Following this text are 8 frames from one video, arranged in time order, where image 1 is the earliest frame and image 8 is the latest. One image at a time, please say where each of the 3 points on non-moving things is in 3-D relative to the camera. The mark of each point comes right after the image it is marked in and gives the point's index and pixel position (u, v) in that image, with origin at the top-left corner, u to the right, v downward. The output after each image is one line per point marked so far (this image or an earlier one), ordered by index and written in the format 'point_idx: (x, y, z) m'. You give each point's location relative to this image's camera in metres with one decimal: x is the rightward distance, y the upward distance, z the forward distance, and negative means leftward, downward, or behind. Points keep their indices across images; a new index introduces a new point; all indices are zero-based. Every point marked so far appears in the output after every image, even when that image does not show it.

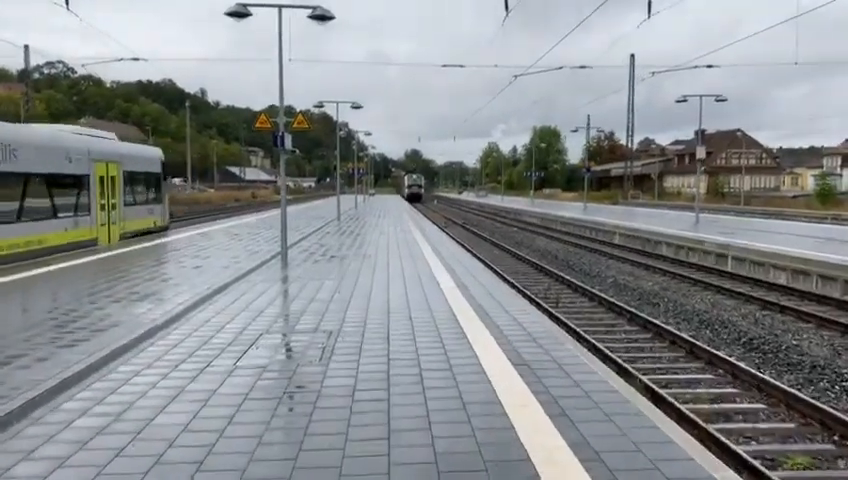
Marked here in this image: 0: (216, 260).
0: (-5.1, -0.5, +16.7) m
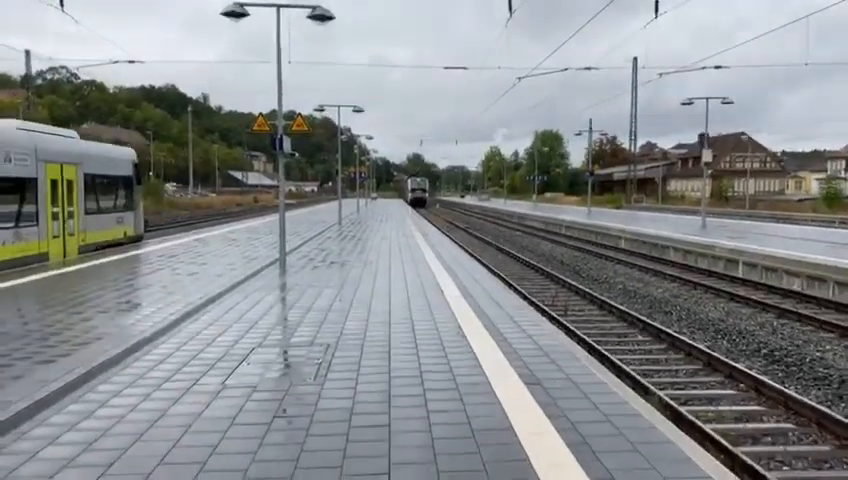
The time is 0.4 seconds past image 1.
0: (-5.1, -0.6, +16.2) m
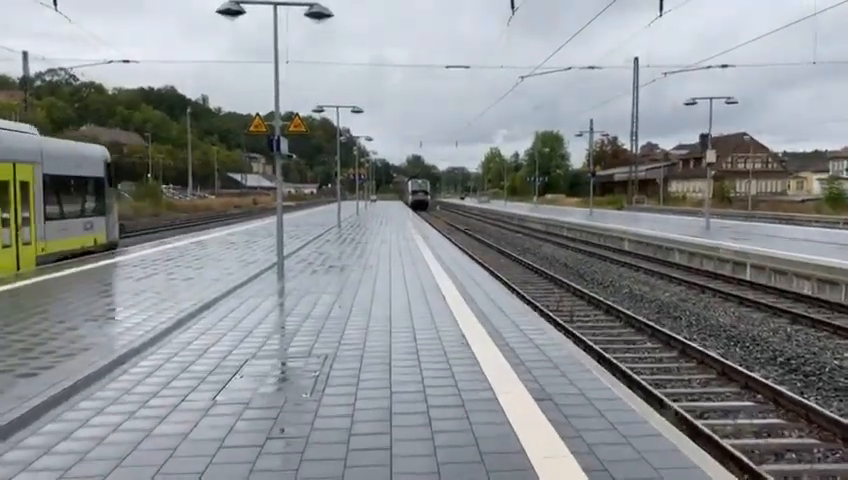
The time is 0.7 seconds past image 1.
0: (-5.0, -0.7, +15.8) m
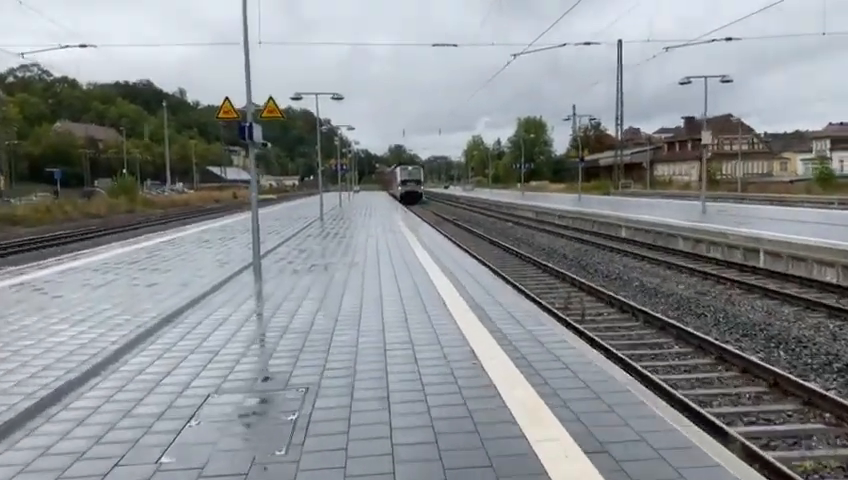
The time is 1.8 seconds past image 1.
0: (-5.2, -0.7, +14.3) m
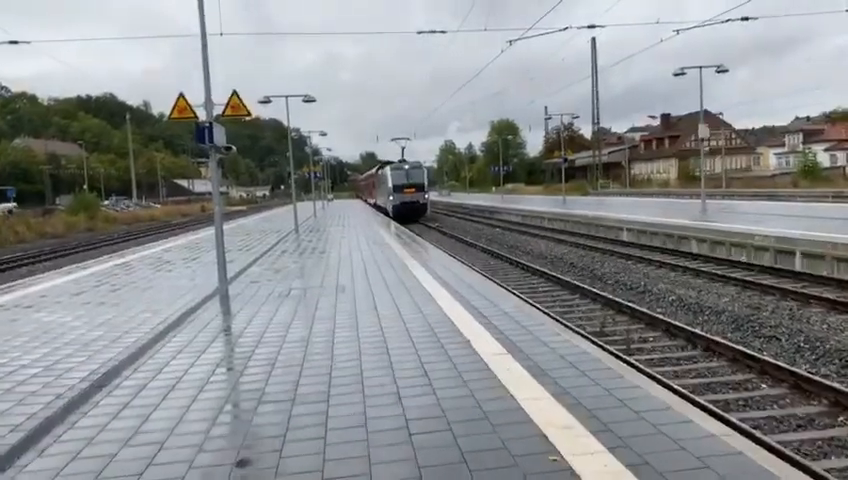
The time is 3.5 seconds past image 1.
0: (-5.2, -1.2, +11.9) m
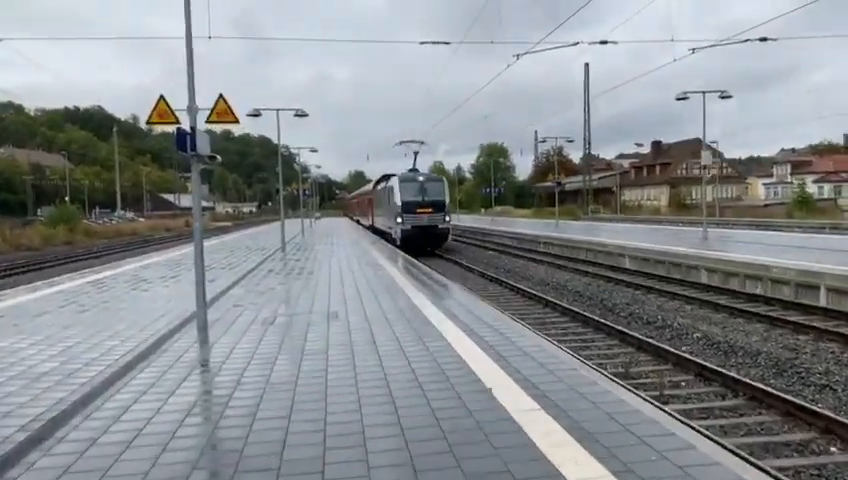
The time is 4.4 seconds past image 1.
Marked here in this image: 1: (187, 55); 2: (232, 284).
0: (-5.2, -1.4, +10.6) m
1: (-4.3, +3.5, +12.4) m
2: (-4.6, -1.1, +16.4) m
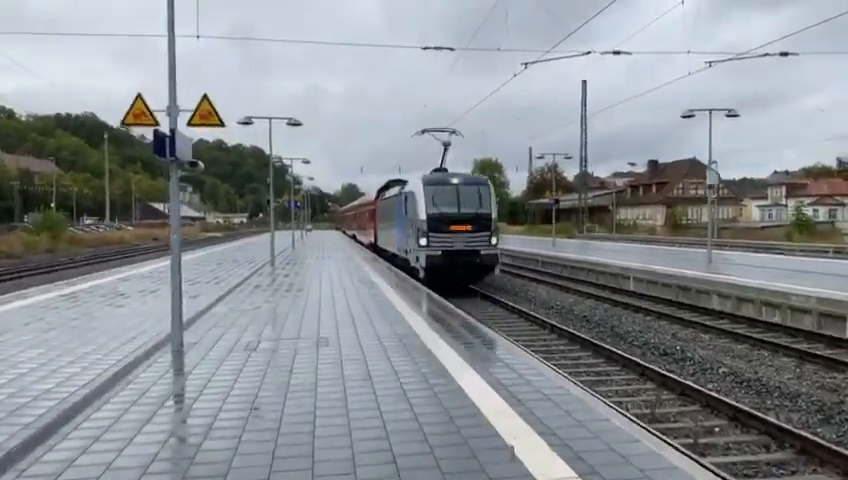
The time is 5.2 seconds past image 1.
0: (-5.2, -1.6, +9.4) m
1: (-4.2, +3.2, +11.4) m
2: (-4.7, -1.4, +15.2) m
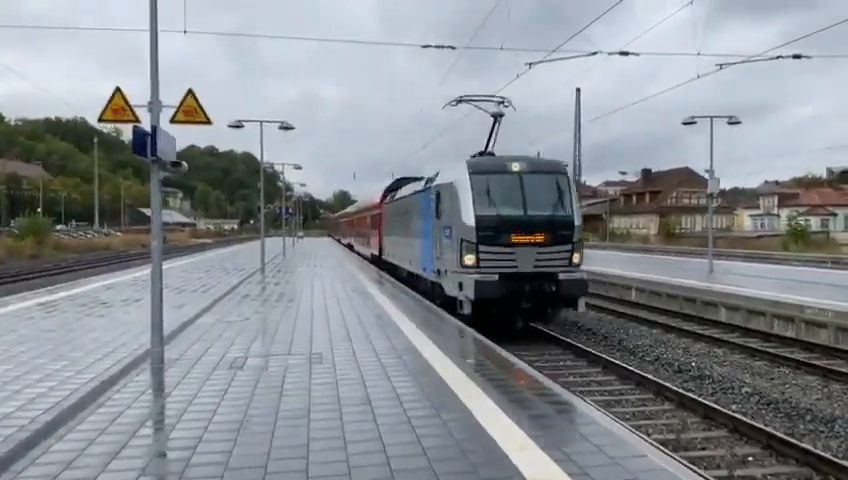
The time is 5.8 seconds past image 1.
0: (-5.1, -1.7, +8.6) m
1: (-4.2, +3.1, +10.7) m
2: (-4.7, -1.5, +14.4) m
